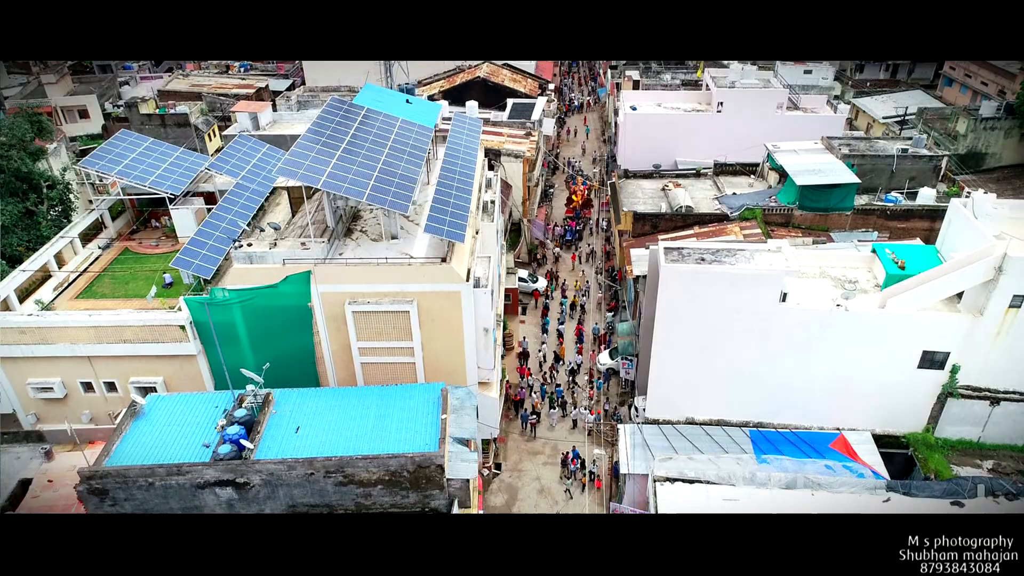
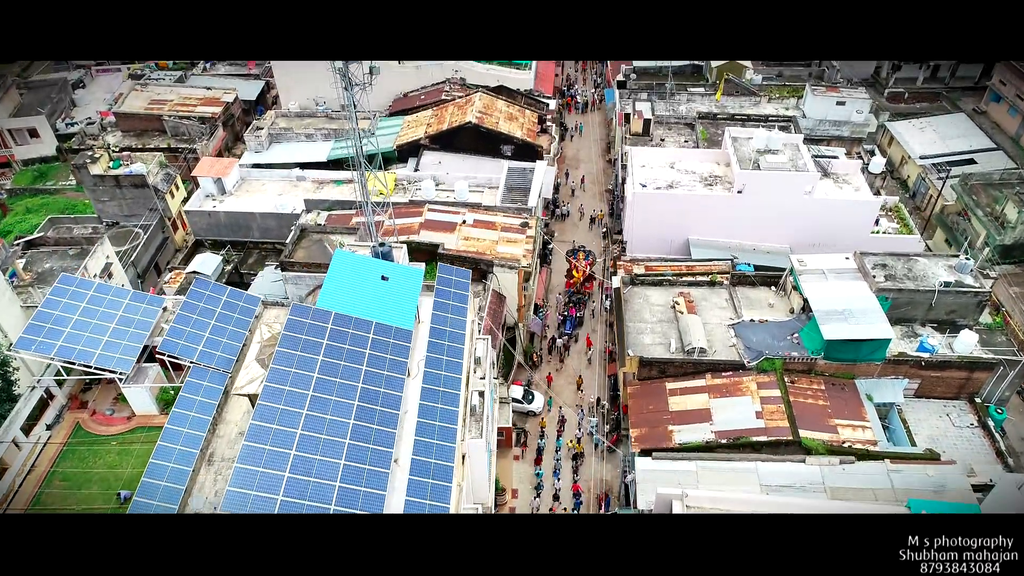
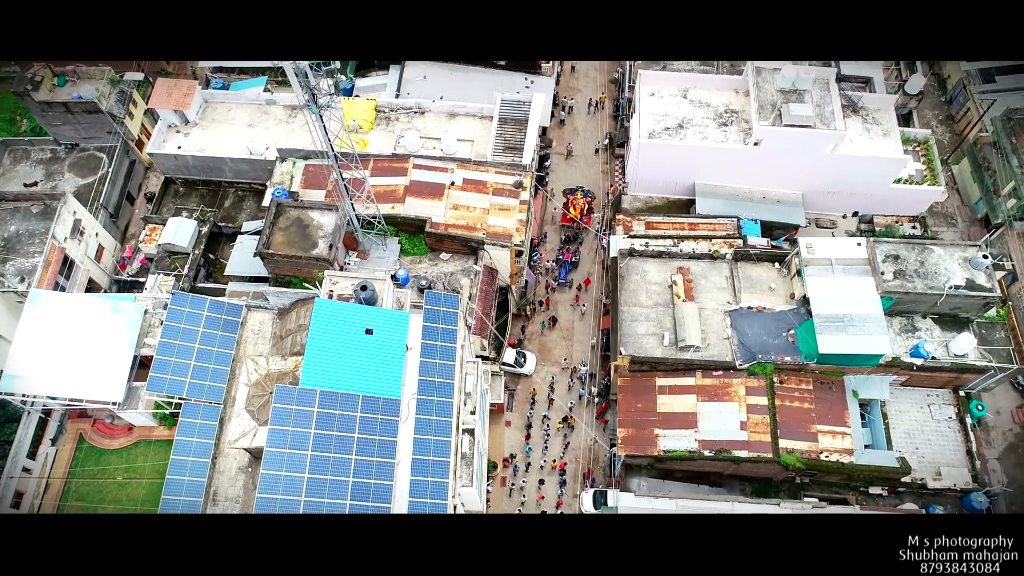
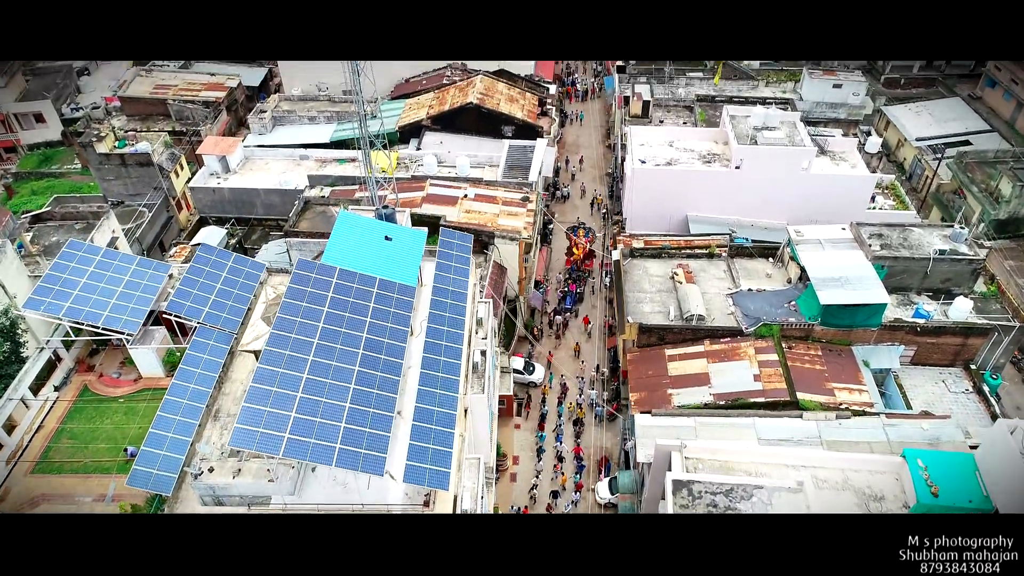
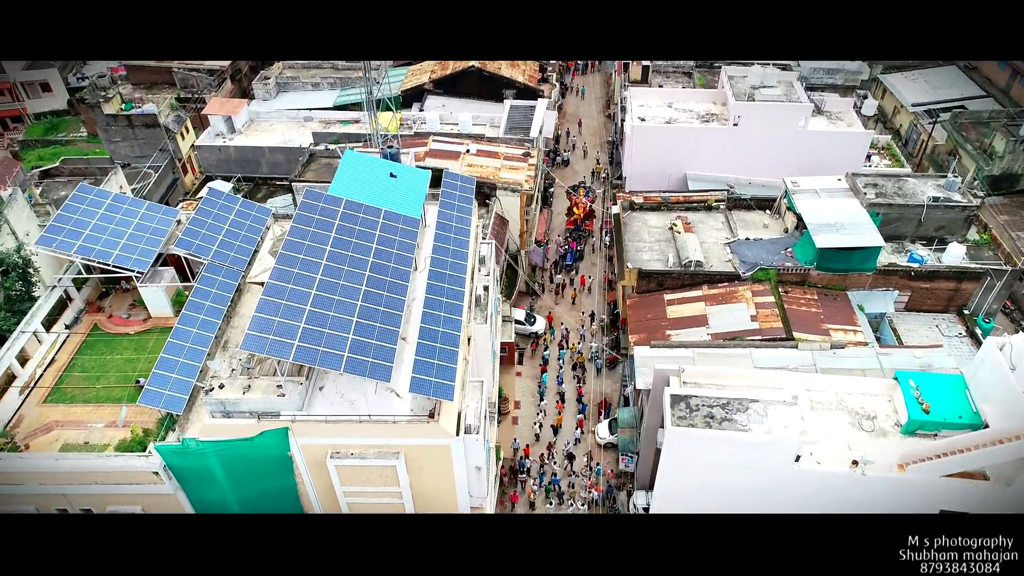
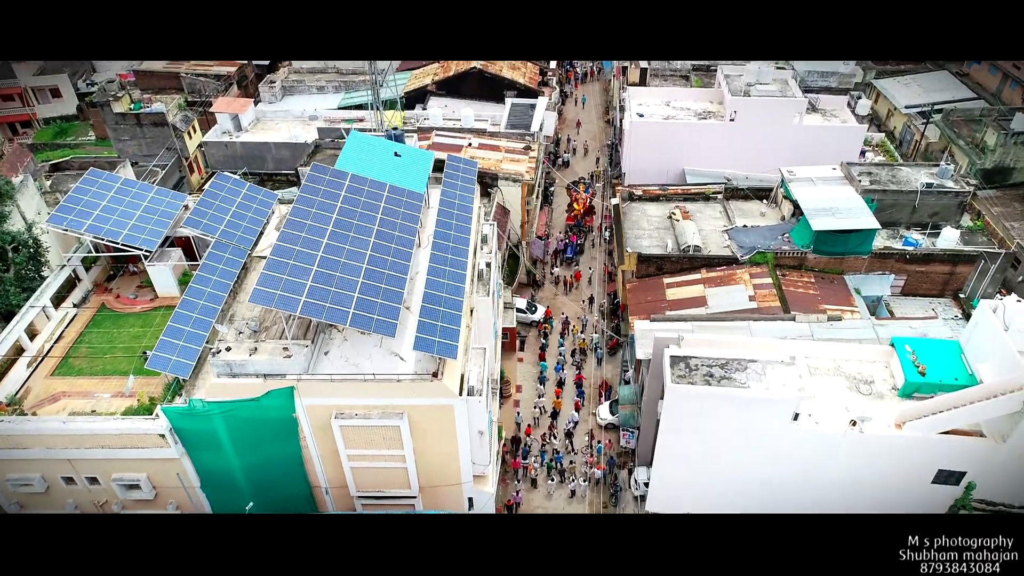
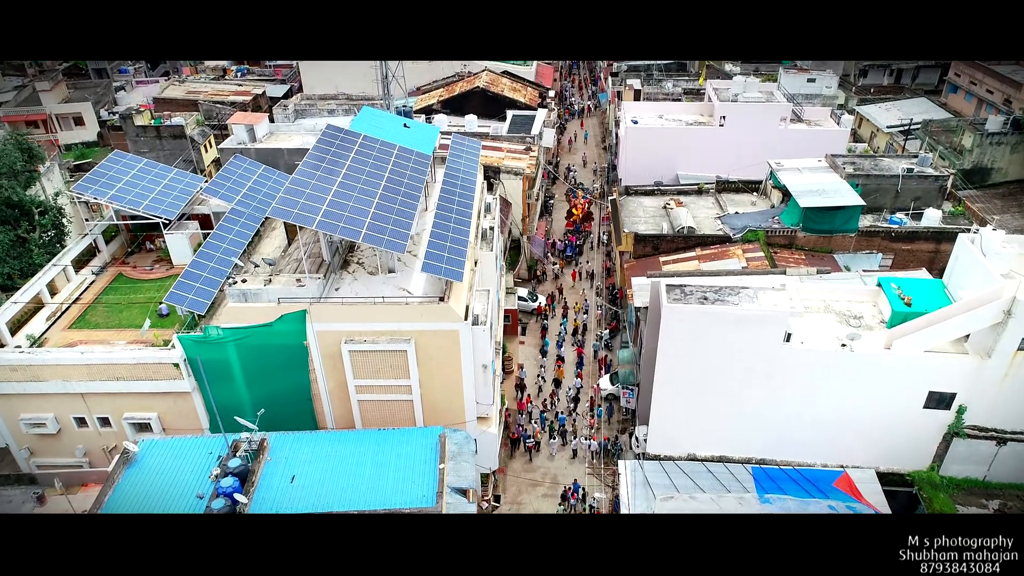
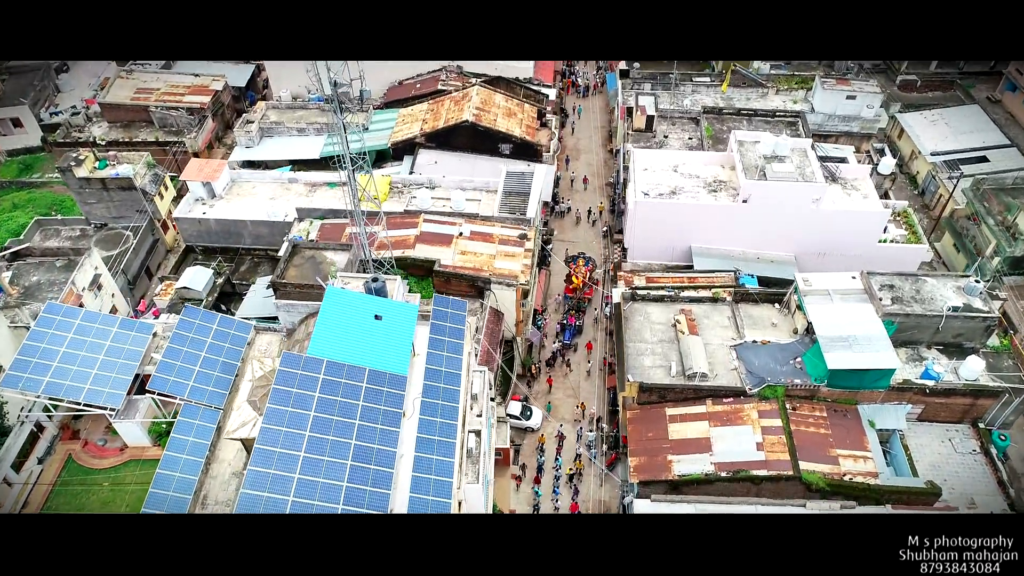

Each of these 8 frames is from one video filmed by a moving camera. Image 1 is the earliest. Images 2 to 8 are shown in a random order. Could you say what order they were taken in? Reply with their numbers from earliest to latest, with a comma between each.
7, 6, 5, 4, 2, 8, 3
